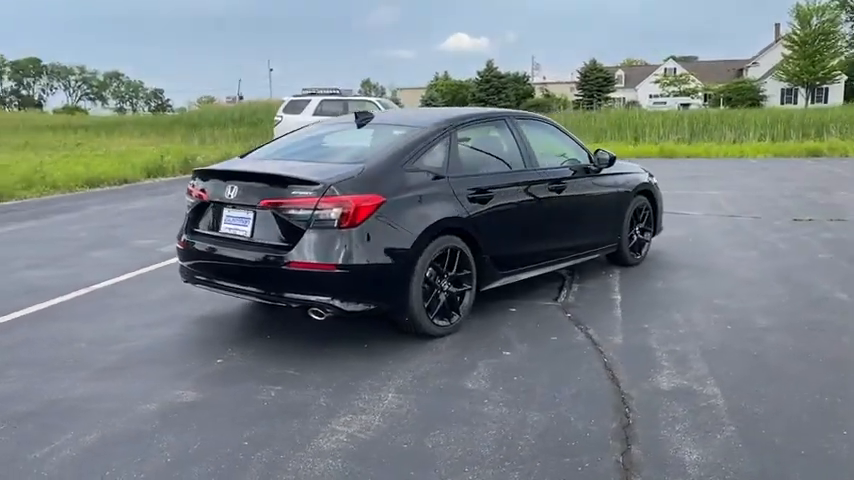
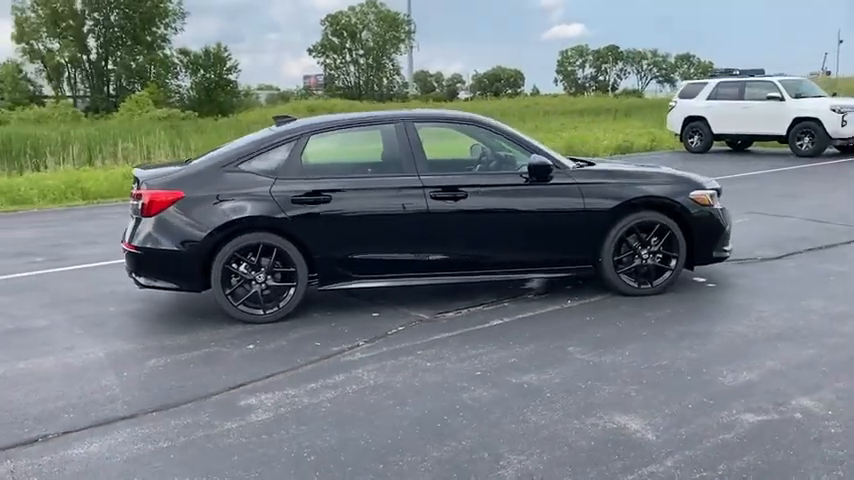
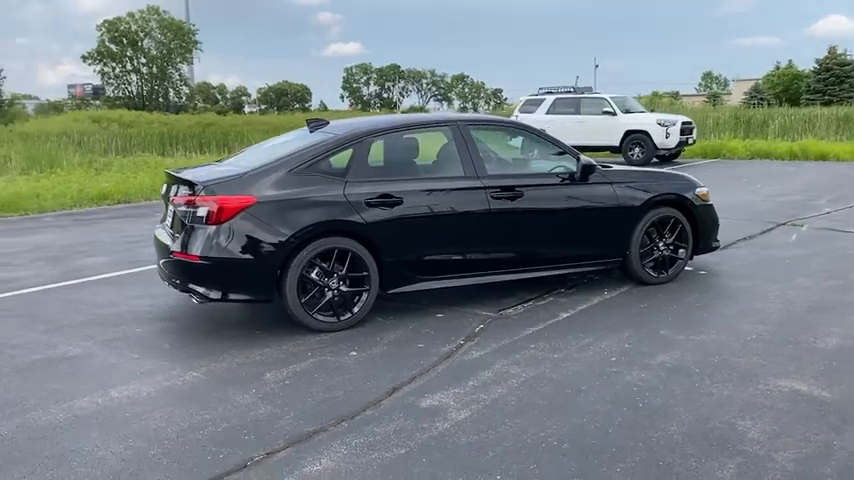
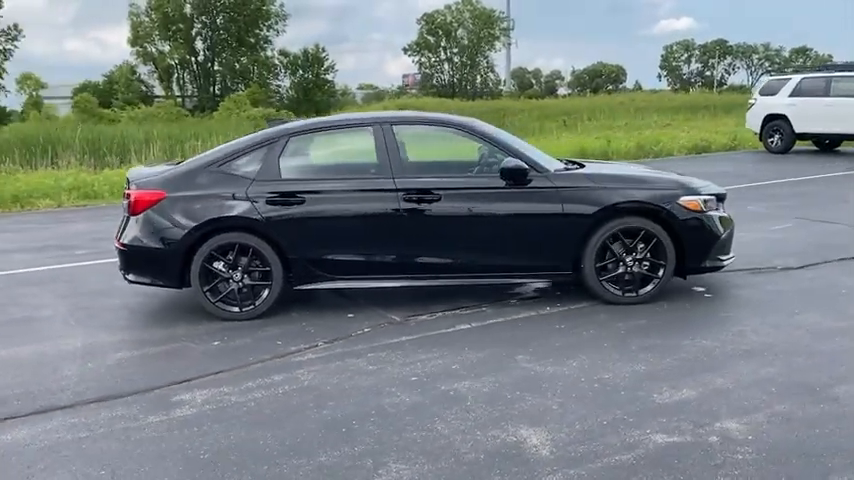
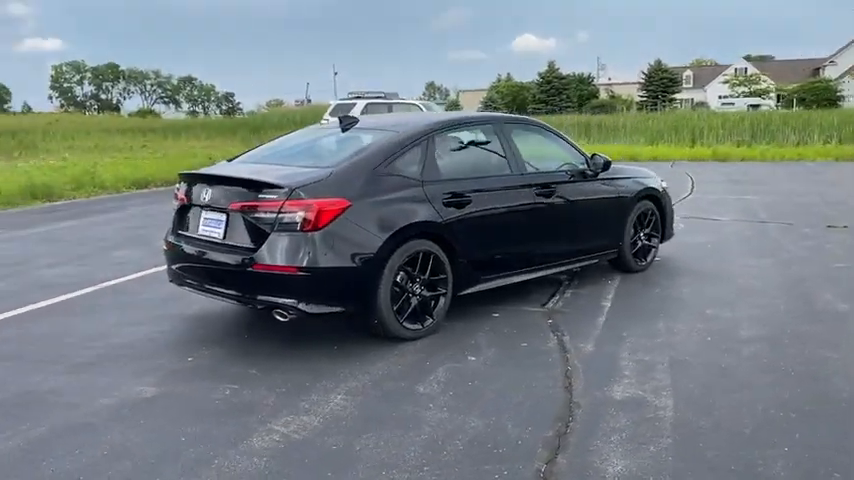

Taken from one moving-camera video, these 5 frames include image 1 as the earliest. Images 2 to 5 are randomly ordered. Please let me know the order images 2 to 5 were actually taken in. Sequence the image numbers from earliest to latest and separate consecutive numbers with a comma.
5, 3, 2, 4
